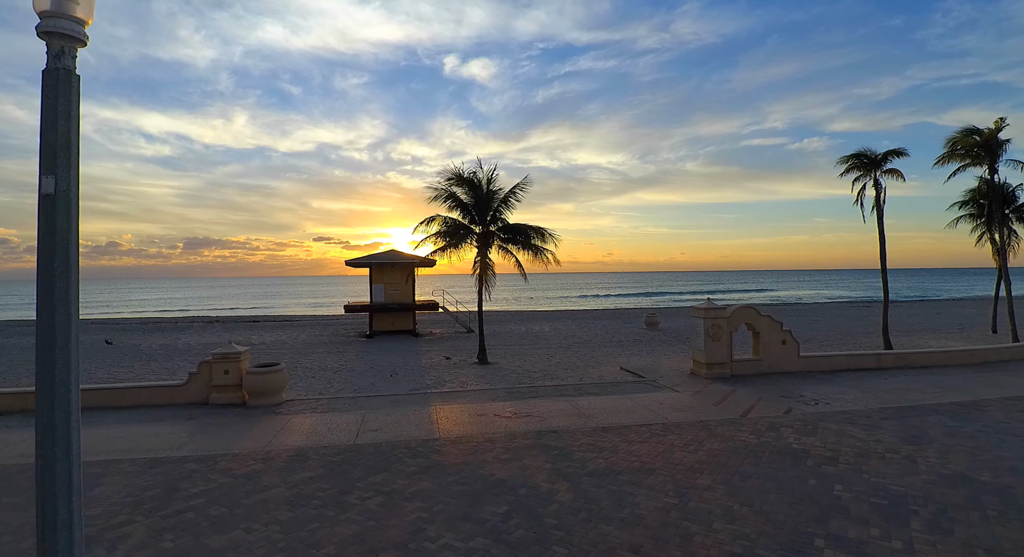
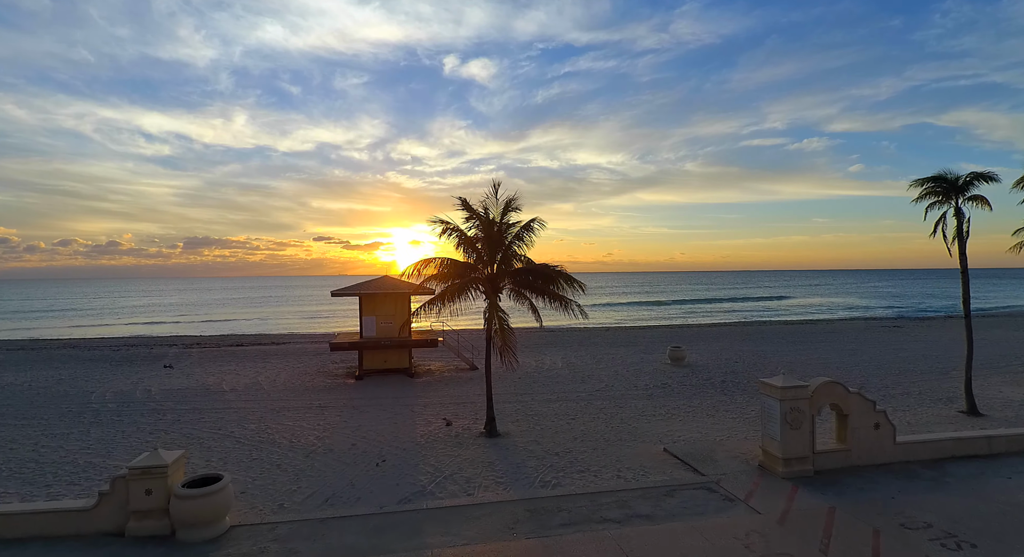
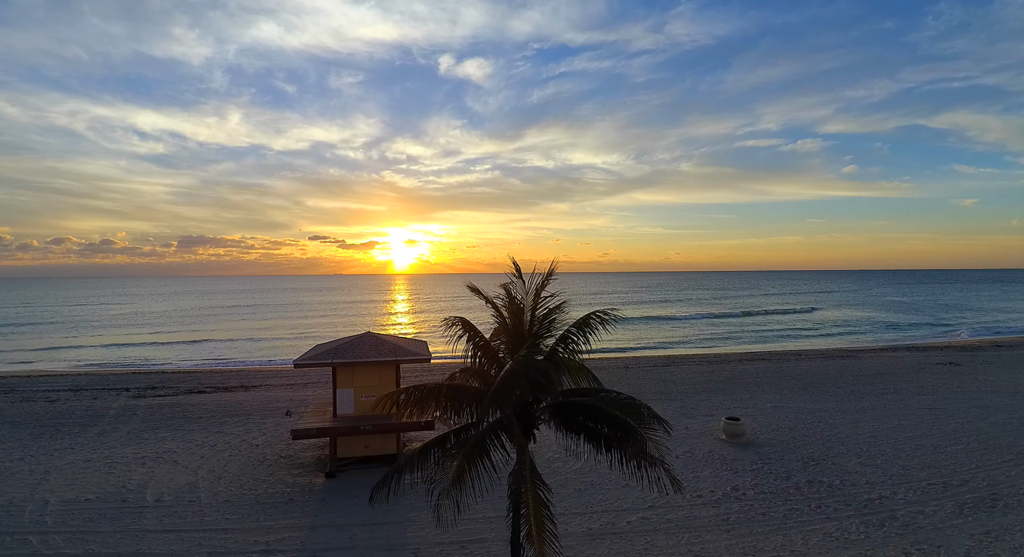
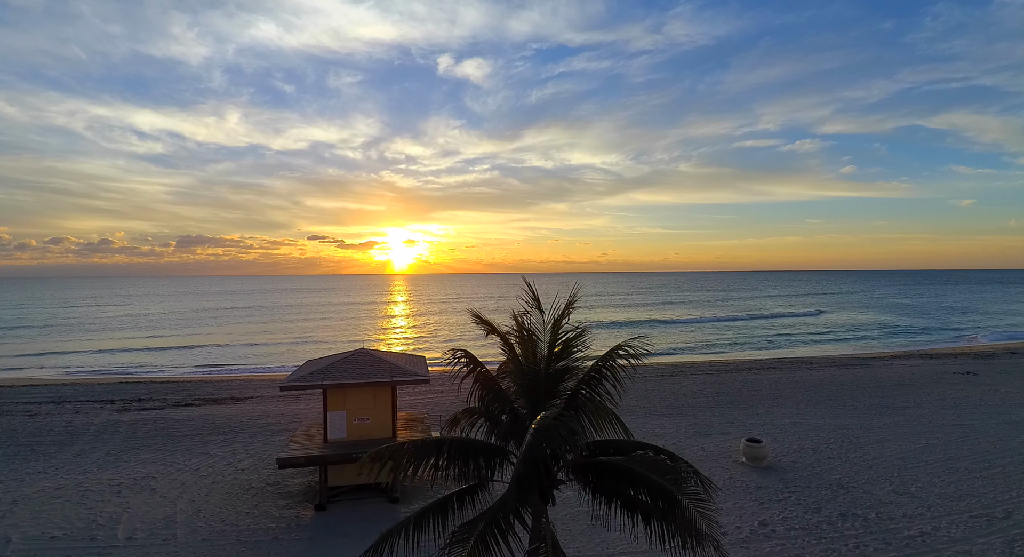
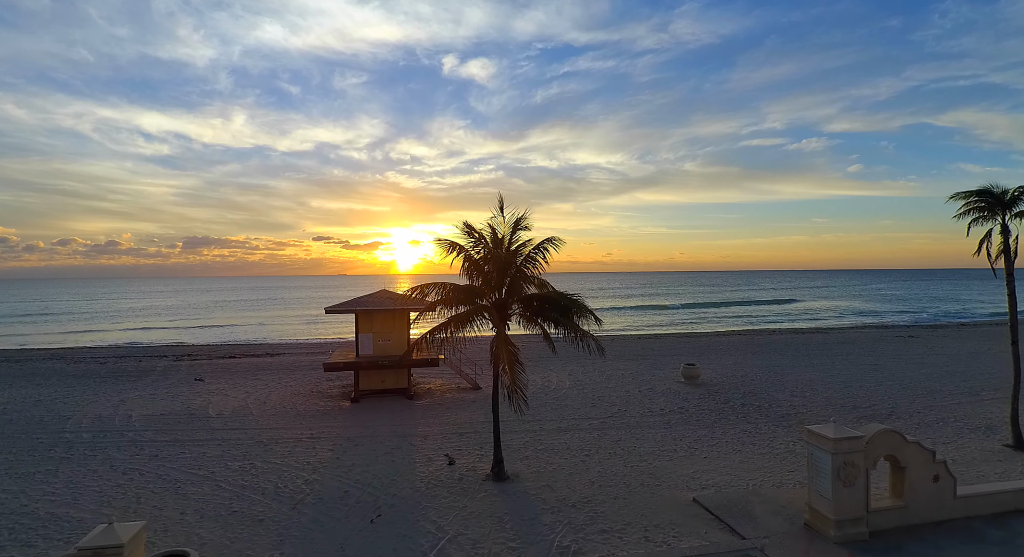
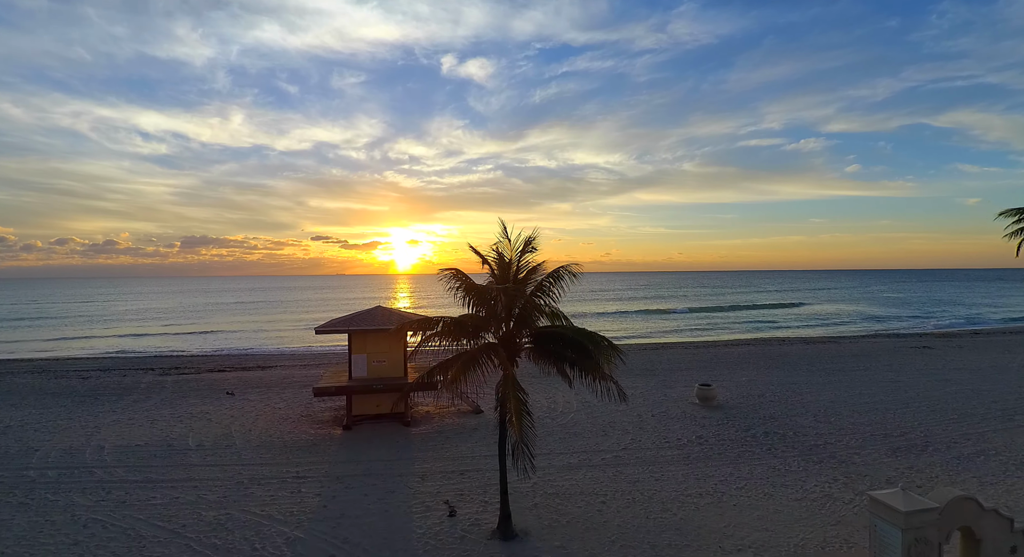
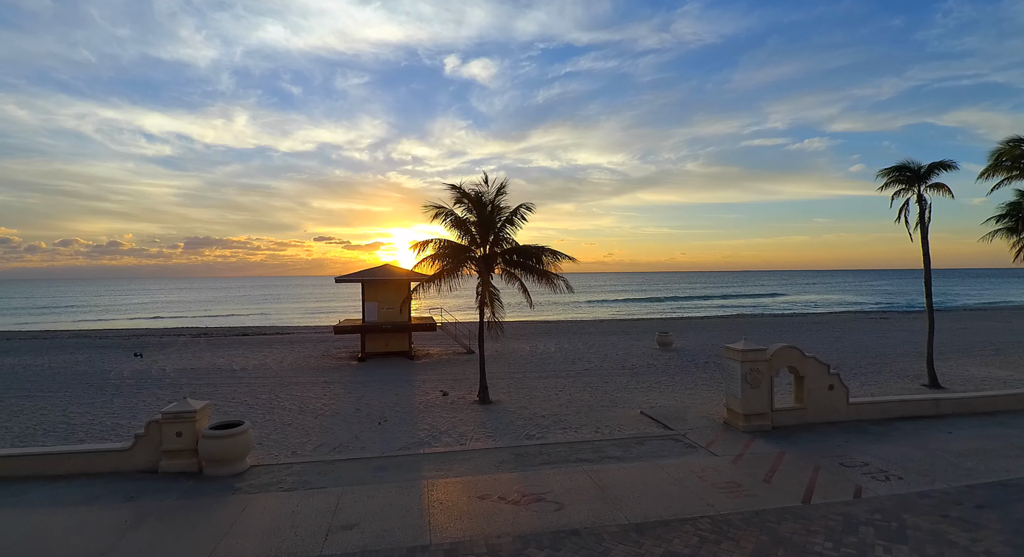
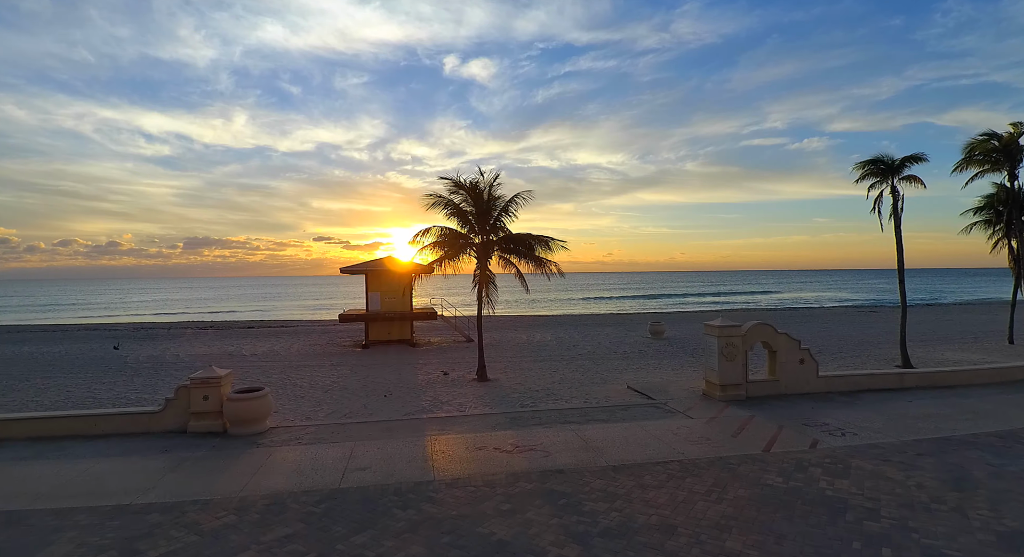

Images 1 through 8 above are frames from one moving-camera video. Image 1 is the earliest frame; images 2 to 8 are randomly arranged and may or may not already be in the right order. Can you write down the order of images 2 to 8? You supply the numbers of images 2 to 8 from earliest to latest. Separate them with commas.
8, 7, 2, 5, 6, 3, 4
